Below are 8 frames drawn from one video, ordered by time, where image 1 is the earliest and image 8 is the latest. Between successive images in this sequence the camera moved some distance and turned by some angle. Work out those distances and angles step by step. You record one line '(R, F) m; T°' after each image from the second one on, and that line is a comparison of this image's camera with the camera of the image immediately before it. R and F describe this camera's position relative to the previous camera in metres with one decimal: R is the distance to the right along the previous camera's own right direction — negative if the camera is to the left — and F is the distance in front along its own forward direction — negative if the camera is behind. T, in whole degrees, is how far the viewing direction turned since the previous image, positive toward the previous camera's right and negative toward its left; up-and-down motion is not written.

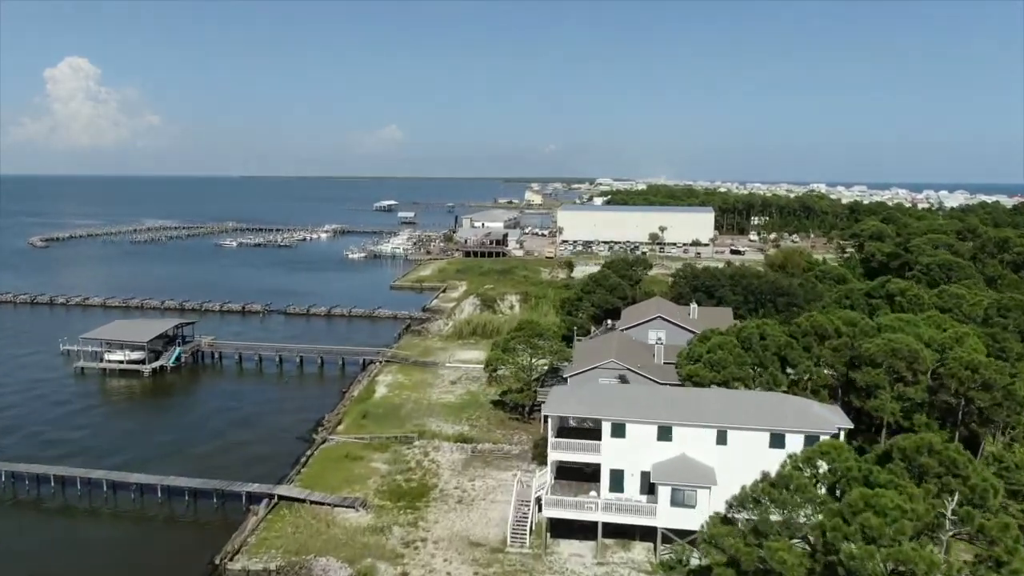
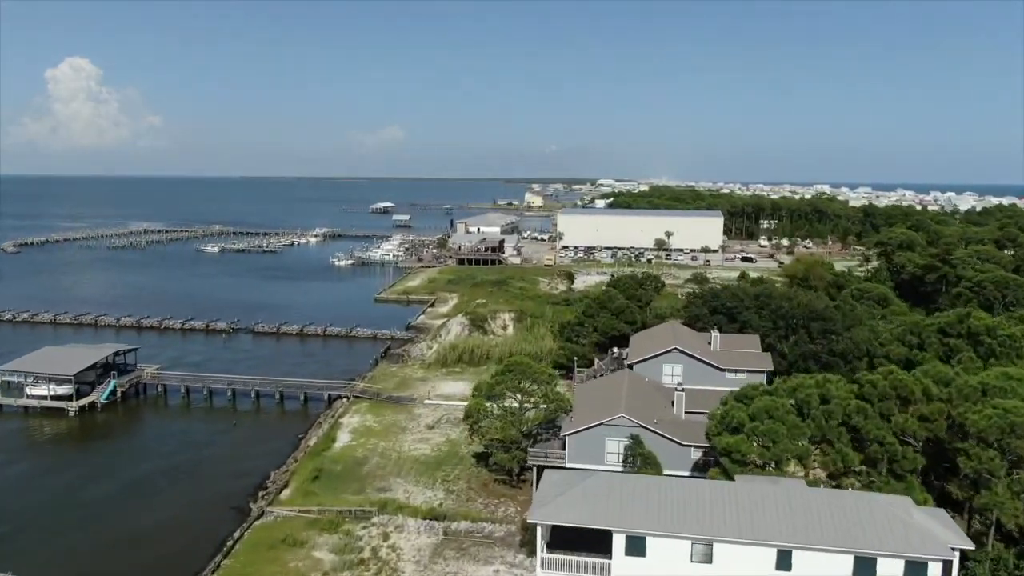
(+0.4, +3.8) m; 0°
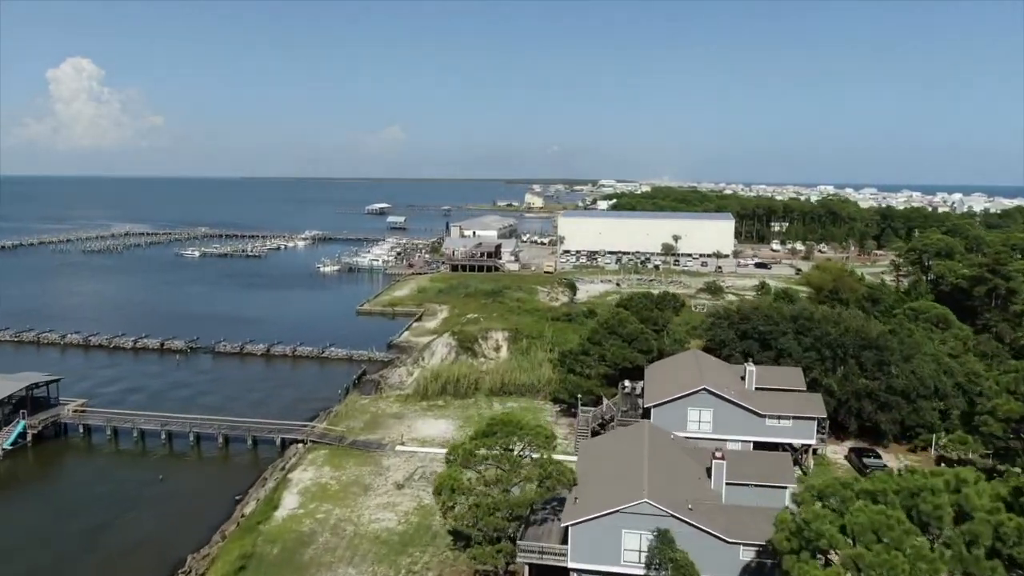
(+0.3, +3.9) m; 0°
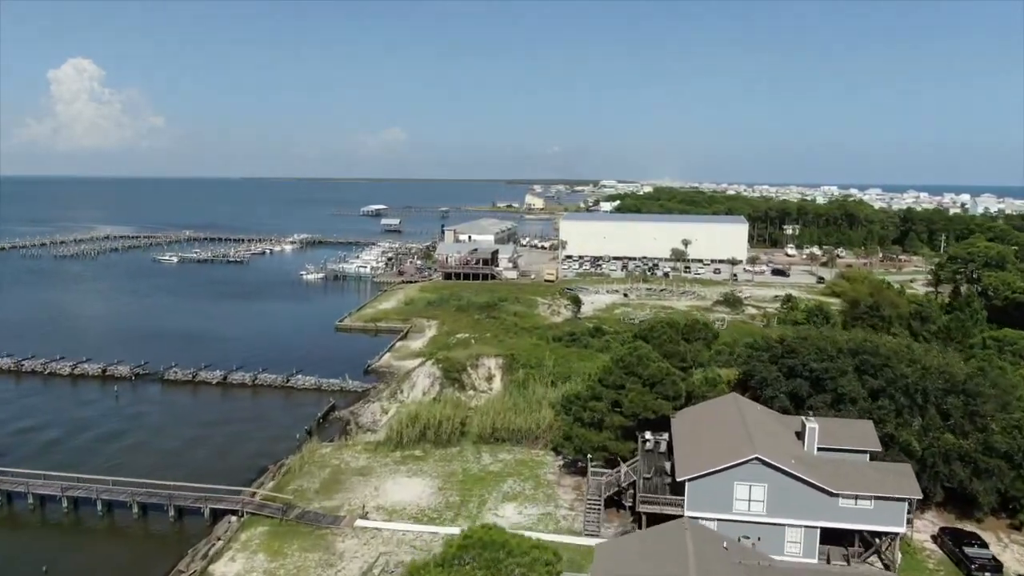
(+0.2, +4.0) m; 0°
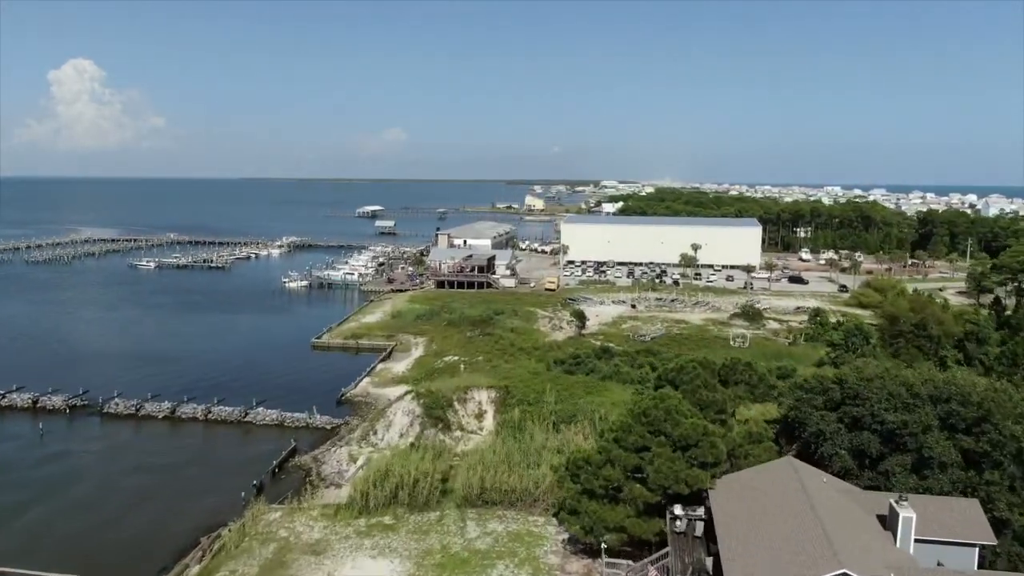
(+0.2, +3.6) m; 0°
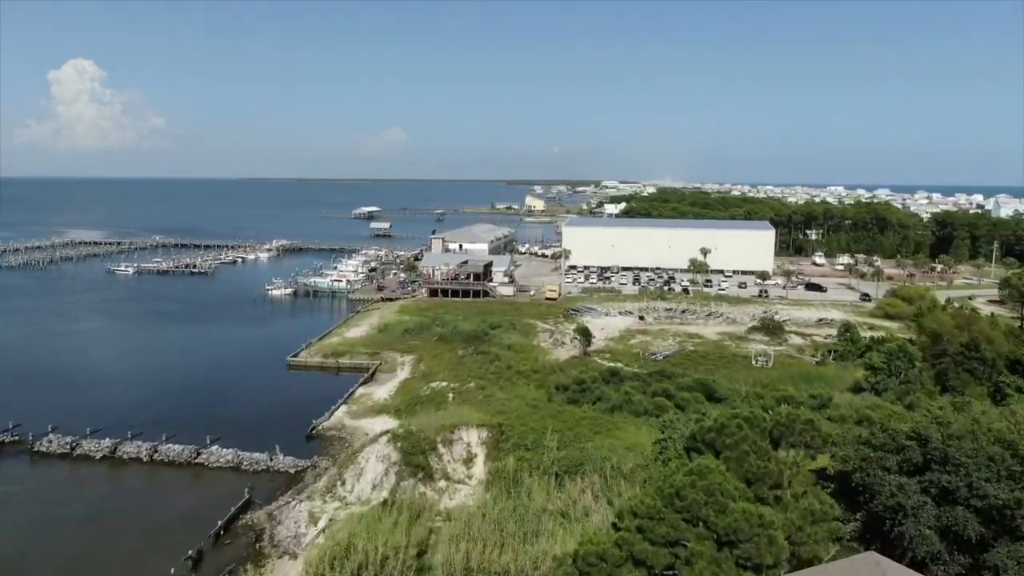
(+0.1, +3.1) m; 0°
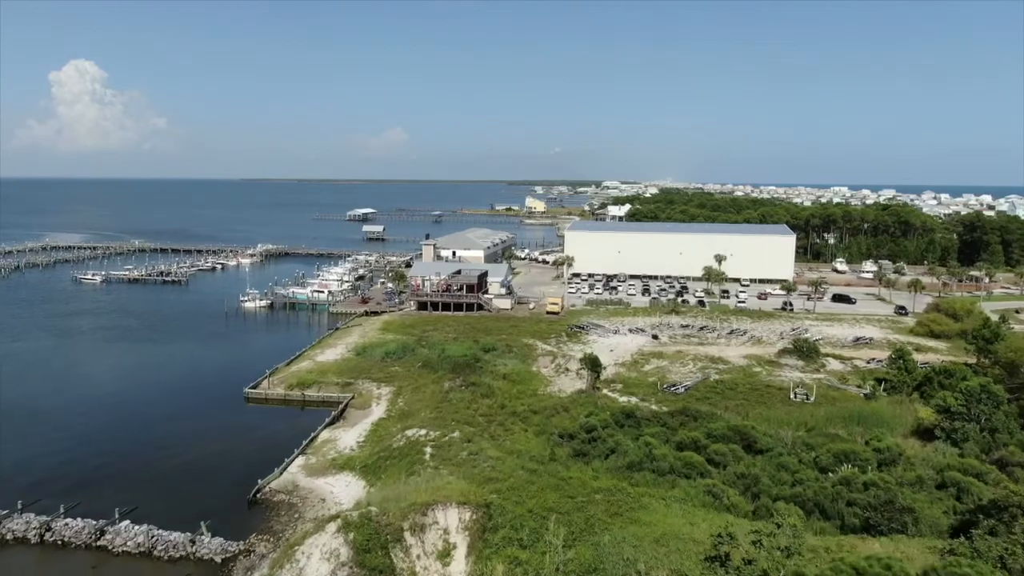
(+0.2, +4.1) m; 0°
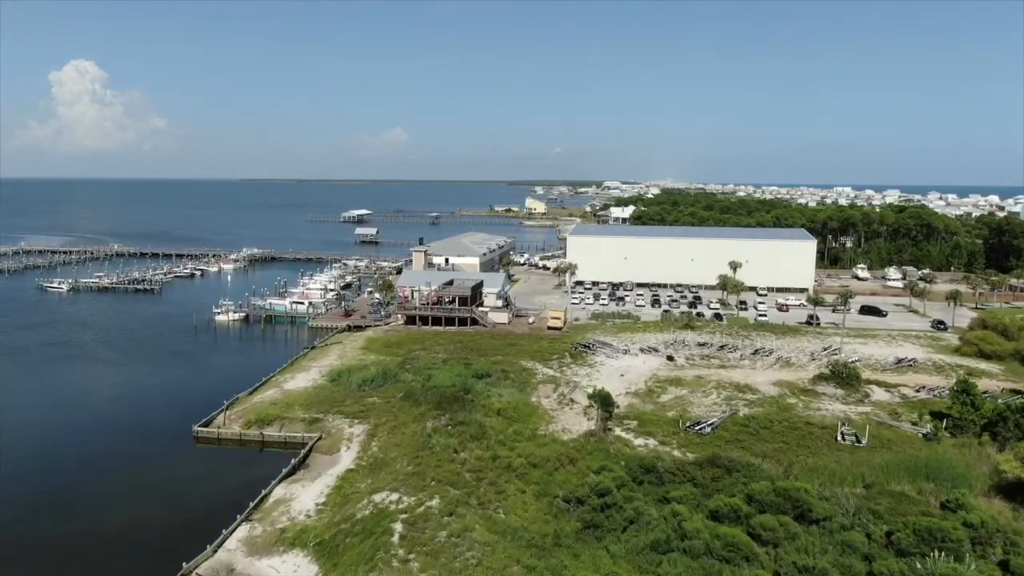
(+0.1, +3.6) m; 0°
